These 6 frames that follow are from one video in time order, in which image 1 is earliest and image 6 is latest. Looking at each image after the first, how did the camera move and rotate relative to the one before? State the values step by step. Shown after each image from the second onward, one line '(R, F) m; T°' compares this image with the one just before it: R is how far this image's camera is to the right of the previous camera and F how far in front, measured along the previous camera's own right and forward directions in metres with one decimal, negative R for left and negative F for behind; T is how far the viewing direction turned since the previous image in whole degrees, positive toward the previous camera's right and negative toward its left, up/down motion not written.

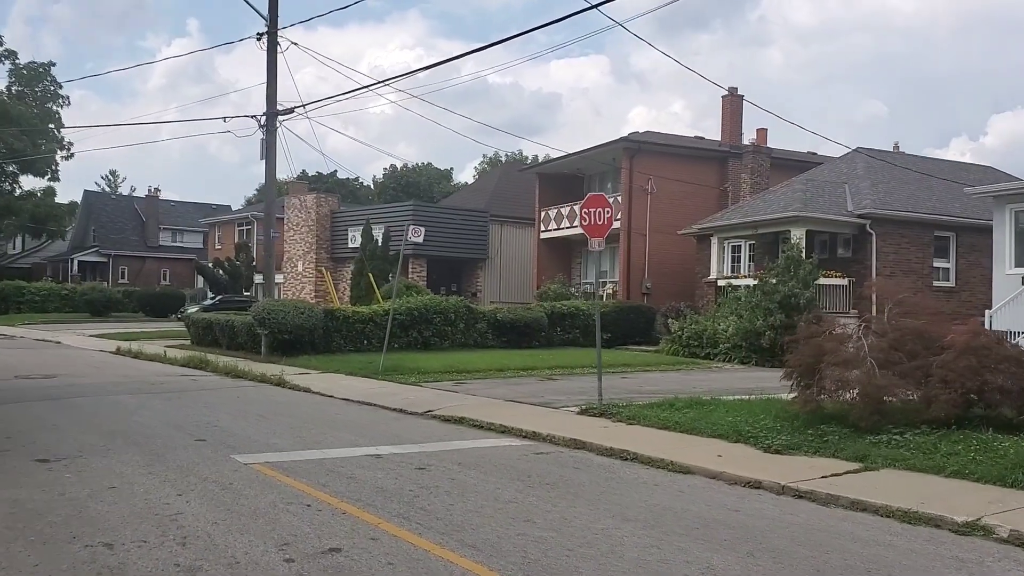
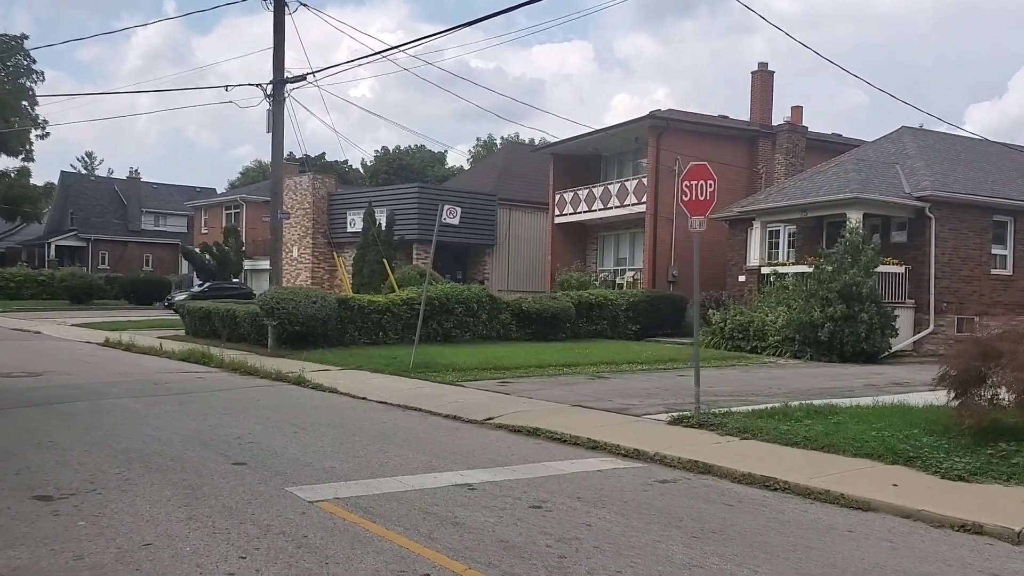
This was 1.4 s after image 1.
(-1.5, +1.8) m; +1°
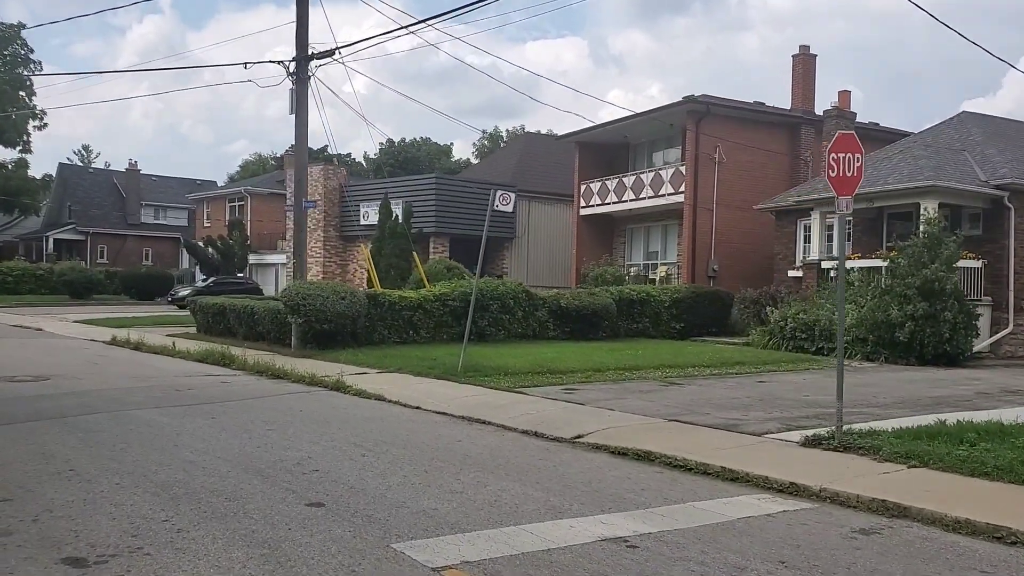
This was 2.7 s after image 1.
(-1.4, +1.6) m; 0°
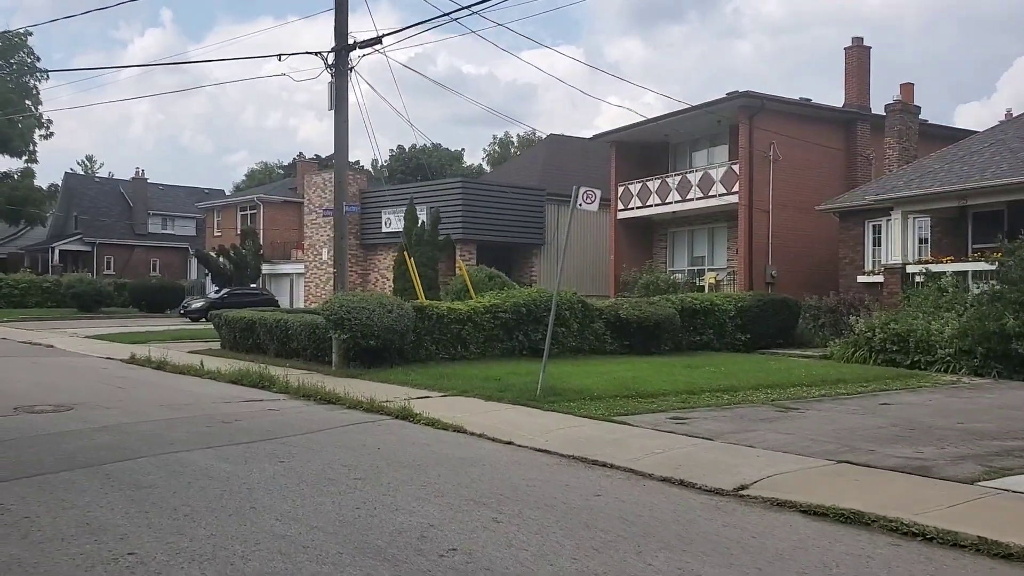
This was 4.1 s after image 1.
(-1.7, +1.7) m; 0°
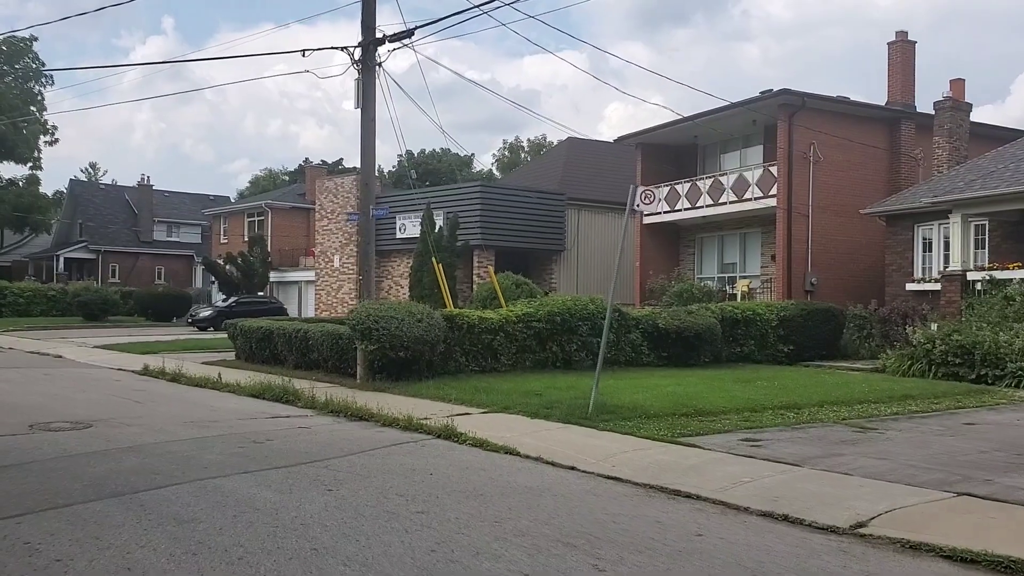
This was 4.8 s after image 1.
(-0.9, +0.9) m; 0°
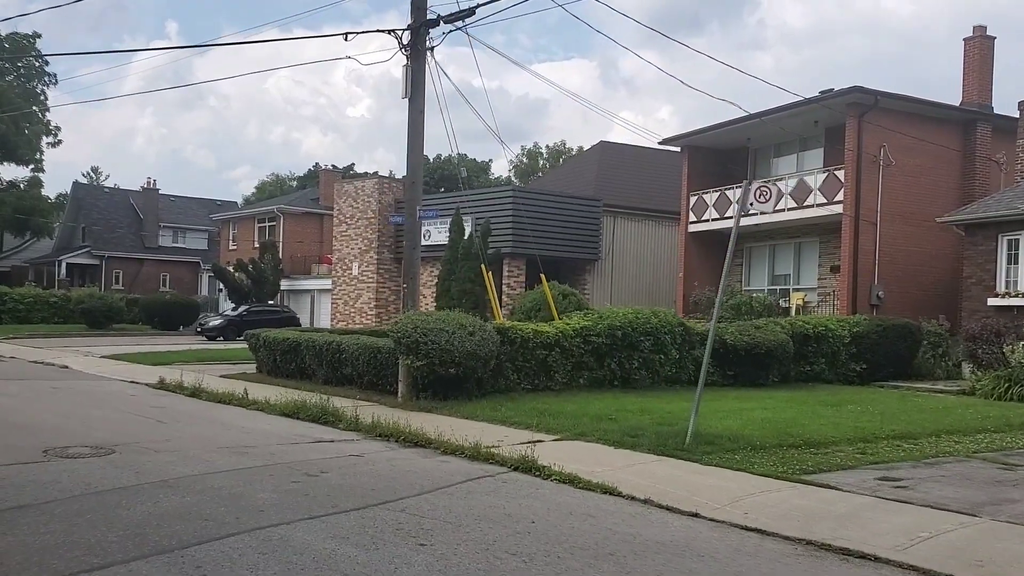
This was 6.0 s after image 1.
(-1.4, +1.4) m; 0°
